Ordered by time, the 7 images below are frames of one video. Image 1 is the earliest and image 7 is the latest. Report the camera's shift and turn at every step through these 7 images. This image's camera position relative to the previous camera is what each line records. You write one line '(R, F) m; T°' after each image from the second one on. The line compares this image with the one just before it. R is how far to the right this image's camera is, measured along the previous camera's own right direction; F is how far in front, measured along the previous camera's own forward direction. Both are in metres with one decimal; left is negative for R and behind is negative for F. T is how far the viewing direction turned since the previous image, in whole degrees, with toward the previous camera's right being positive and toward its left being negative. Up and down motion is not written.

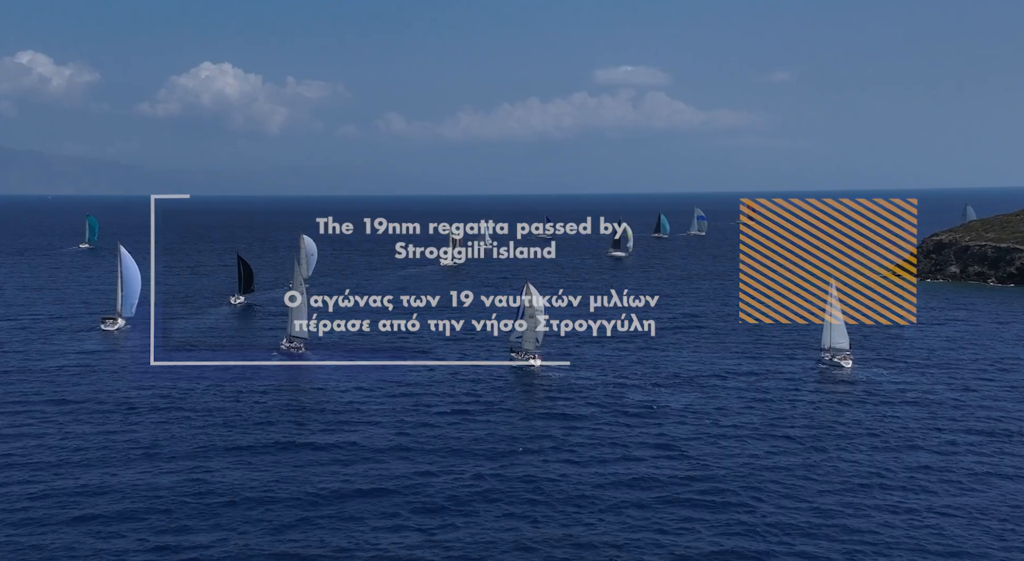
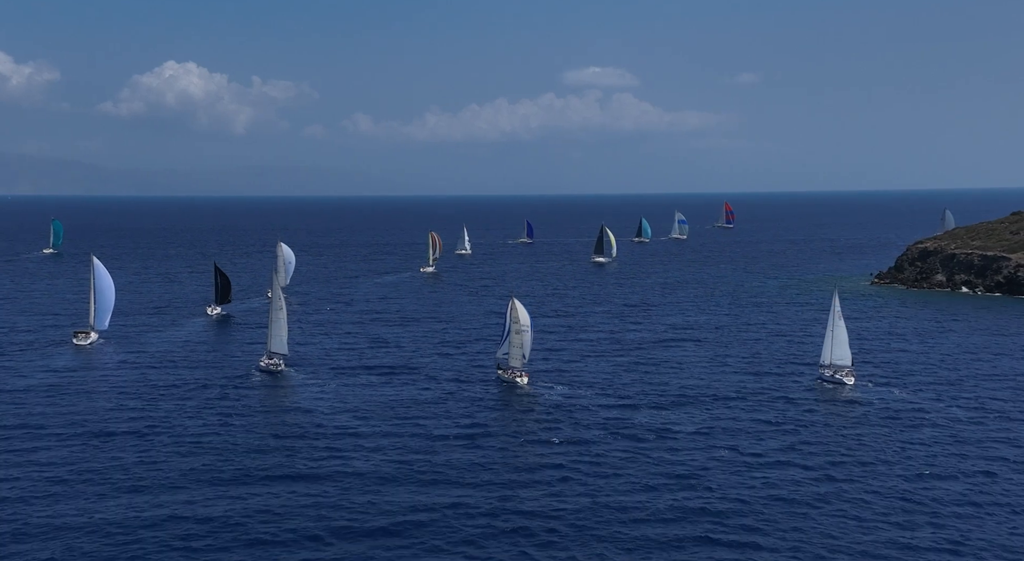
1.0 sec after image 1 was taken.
(-2.4, +4.4) m; +2°
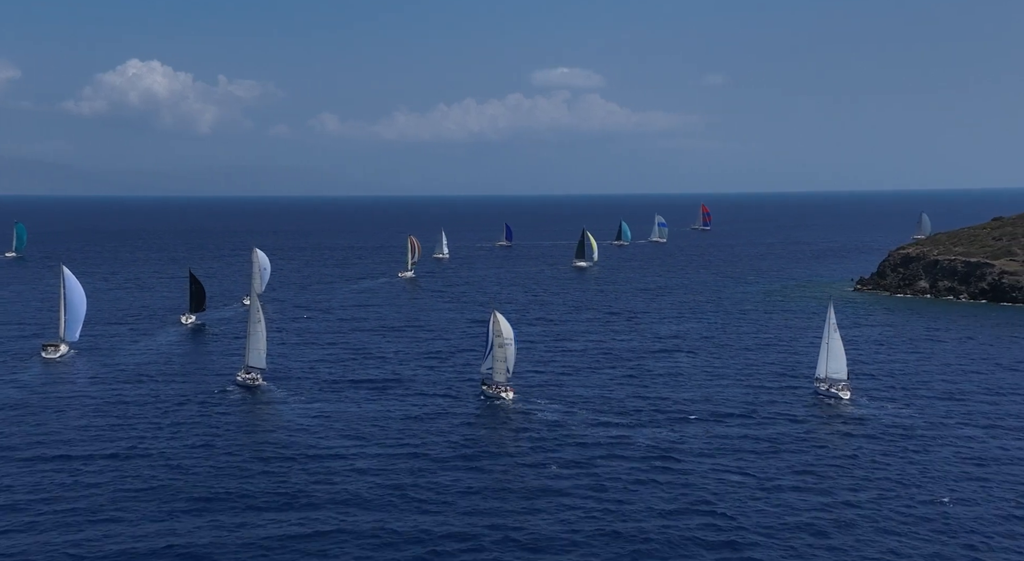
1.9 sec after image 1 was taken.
(-2.1, +3.8) m; +2°
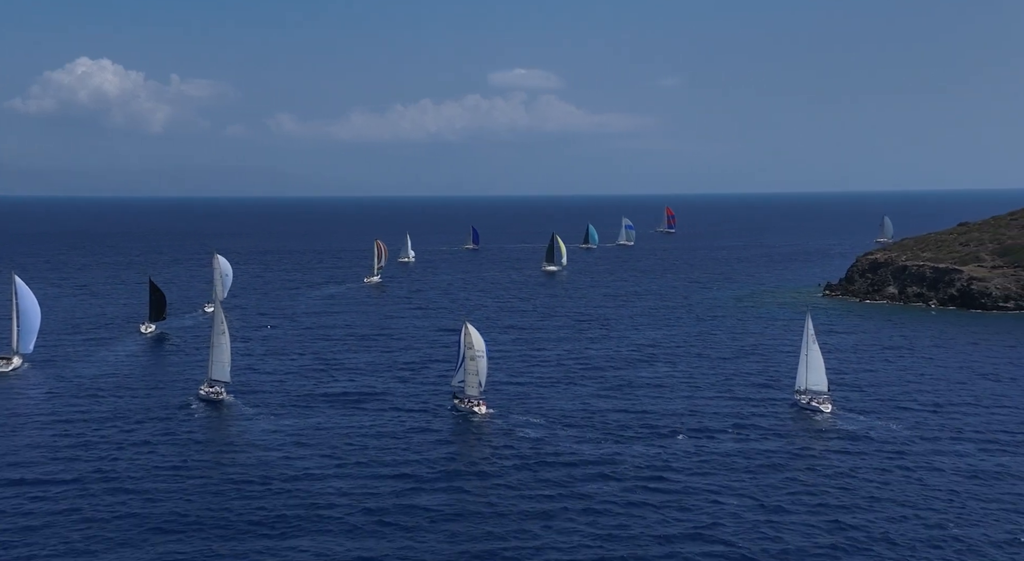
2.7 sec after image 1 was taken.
(-1.8, +3.4) m; +2°
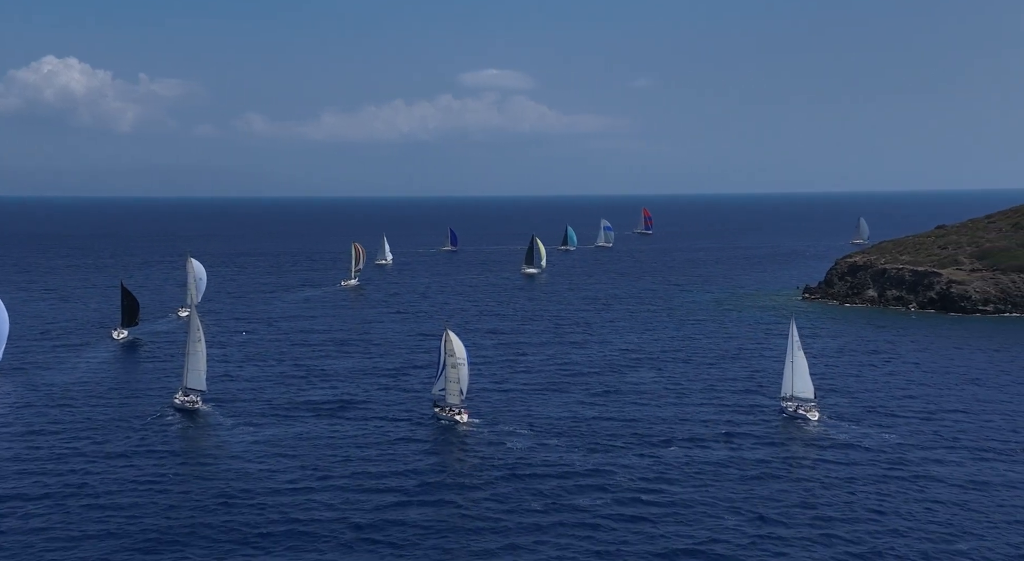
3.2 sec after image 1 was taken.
(-1.1, +2.2) m; +1°
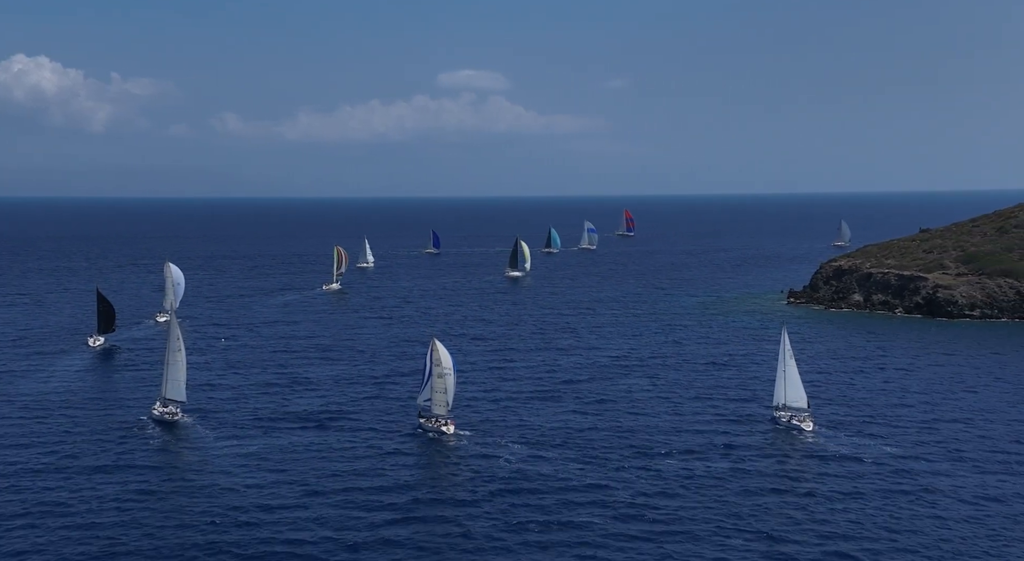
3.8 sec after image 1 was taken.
(-1.3, +2.6) m; +1°
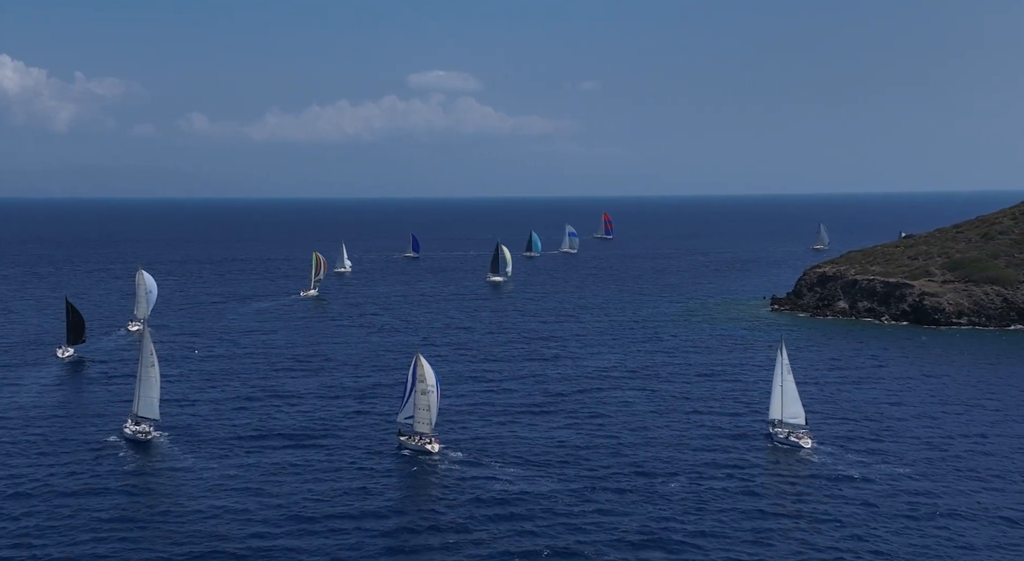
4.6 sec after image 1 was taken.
(-1.9, +4.2) m; +2°
